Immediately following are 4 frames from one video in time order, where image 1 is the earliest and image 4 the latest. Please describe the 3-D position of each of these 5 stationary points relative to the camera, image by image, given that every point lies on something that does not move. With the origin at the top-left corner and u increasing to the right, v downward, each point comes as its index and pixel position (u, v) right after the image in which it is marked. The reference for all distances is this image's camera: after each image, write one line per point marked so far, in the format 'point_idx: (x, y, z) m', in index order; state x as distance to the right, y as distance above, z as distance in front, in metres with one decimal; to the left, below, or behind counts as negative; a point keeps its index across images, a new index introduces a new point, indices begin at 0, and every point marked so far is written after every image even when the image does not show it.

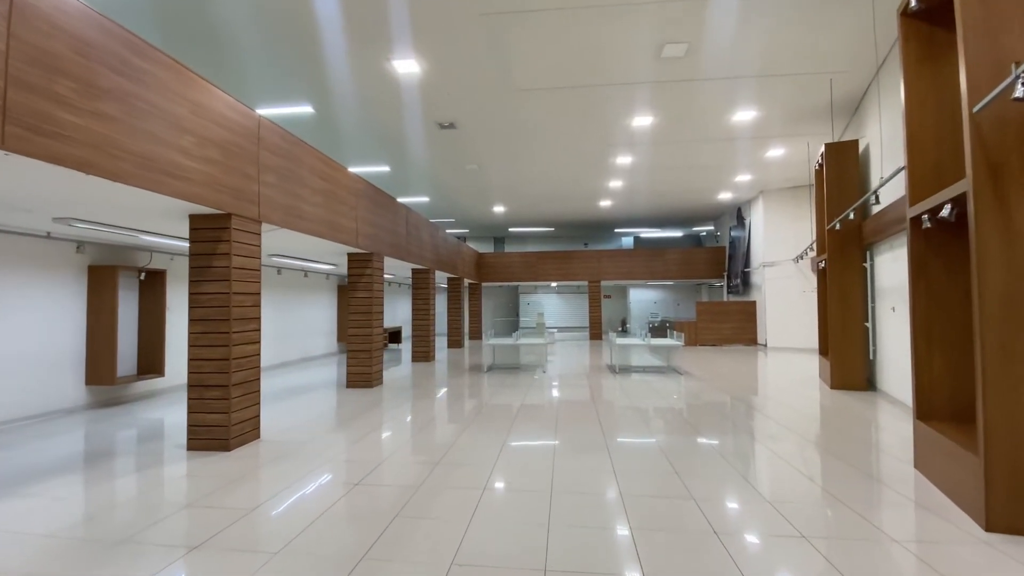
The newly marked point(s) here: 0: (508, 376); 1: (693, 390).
0: (-0.1, -1.7, +9.9) m
1: (+3.2, -1.6, +8.3) m
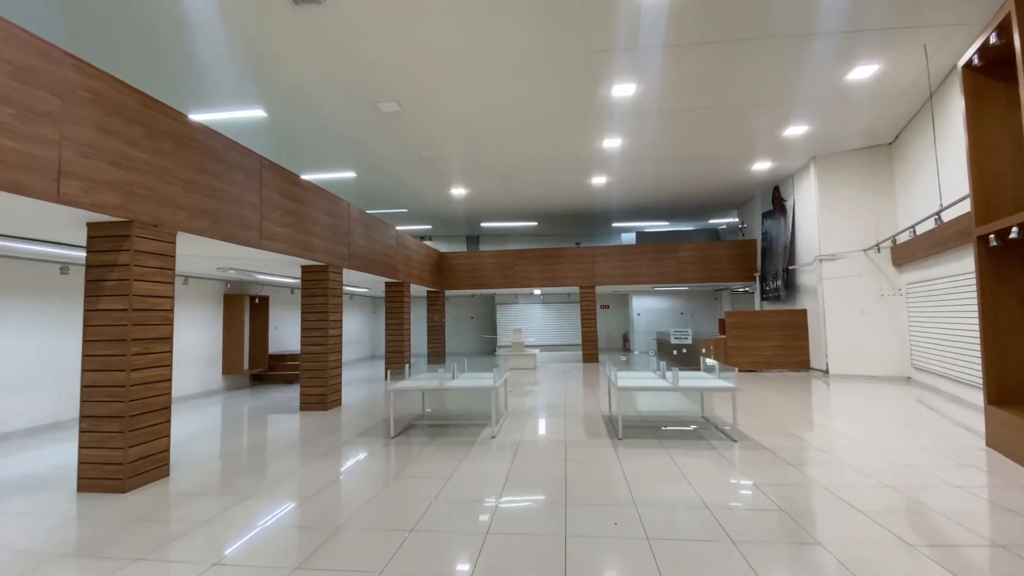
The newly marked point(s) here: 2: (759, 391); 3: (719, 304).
0: (-0.9, -1.8, +6.2) m
1: (+2.4, -1.6, +4.7) m
2: (+4.4, -1.8, +8.5) m
3: (+6.4, -0.5, +14.7) m
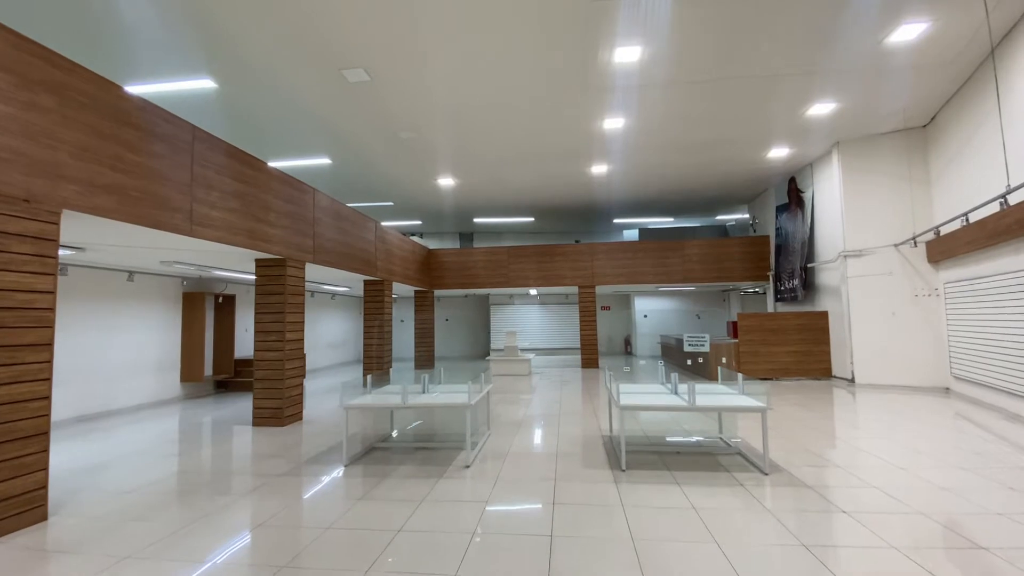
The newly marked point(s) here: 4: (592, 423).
0: (-1.0, -1.7, +5.4) m
1: (+2.3, -1.6, +3.8) m
2: (+4.2, -1.8, +7.6) m
3: (+6.2, -0.5, +13.8) m
4: (+1.0, -1.7, +6.1) m
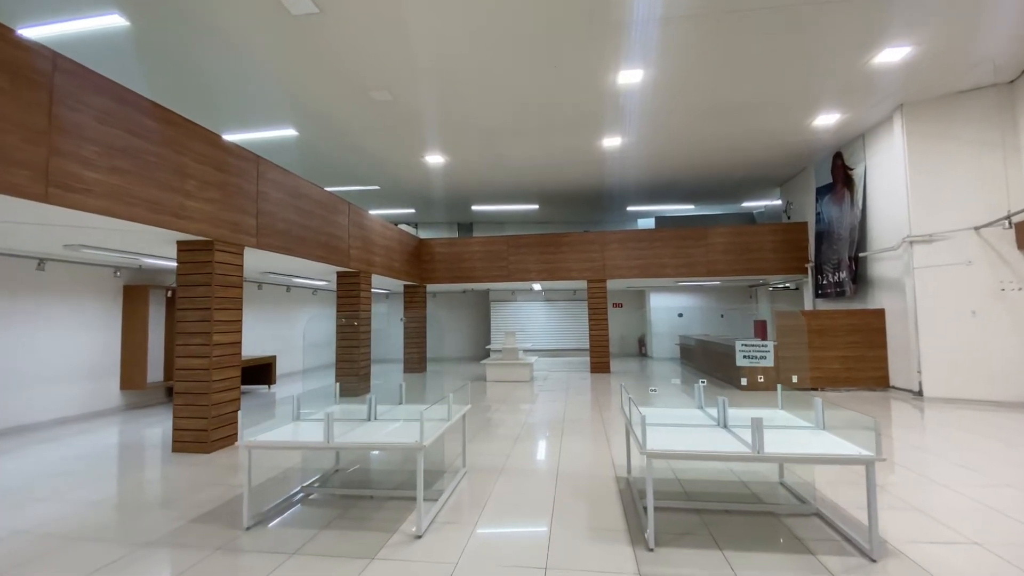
0: (-1.2, -1.6, +4.2) m
1: (+2.1, -1.5, +2.5) m
2: (+4.2, -1.7, +6.2) m
3: (+6.3, -0.4, +12.4) m
4: (+0.9, -1.7, +4.8) m
